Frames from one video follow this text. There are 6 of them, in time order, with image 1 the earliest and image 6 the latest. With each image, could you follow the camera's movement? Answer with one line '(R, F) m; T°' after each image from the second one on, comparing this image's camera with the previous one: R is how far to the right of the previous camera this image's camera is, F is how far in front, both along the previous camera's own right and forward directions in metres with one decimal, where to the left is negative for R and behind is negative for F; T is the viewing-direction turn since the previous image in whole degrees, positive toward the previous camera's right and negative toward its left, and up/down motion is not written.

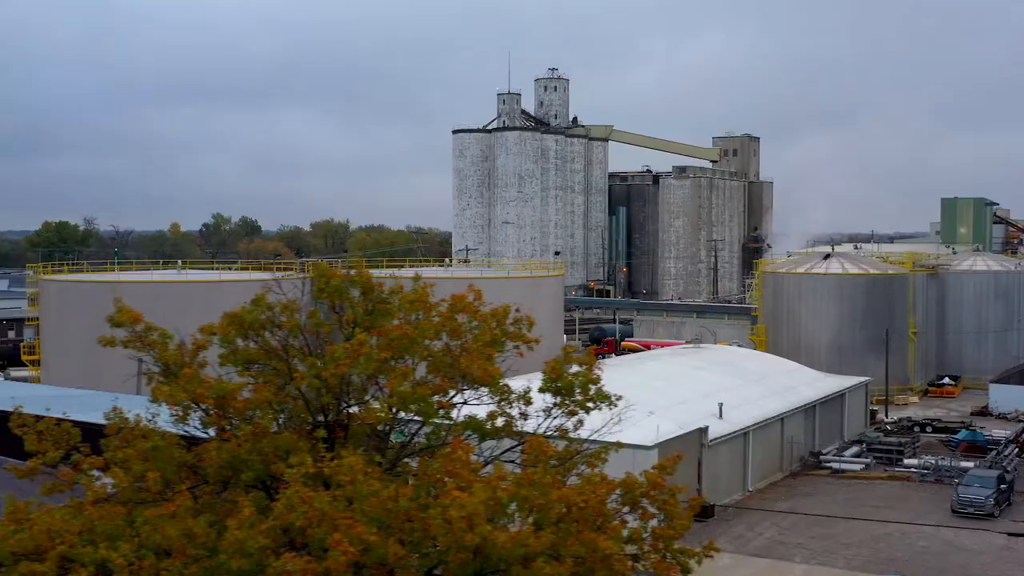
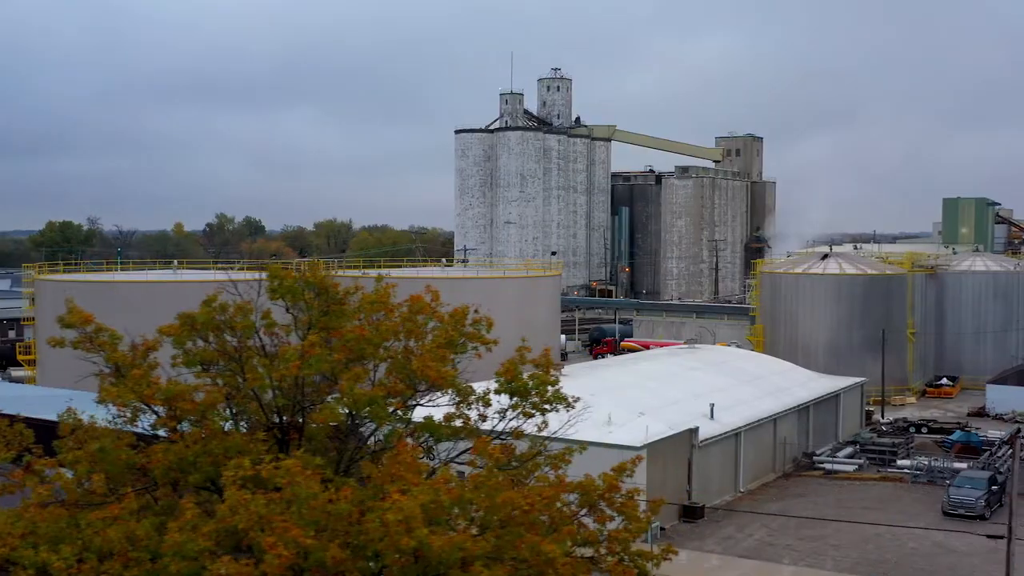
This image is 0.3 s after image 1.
(+0.3, 0.0) m; 0°
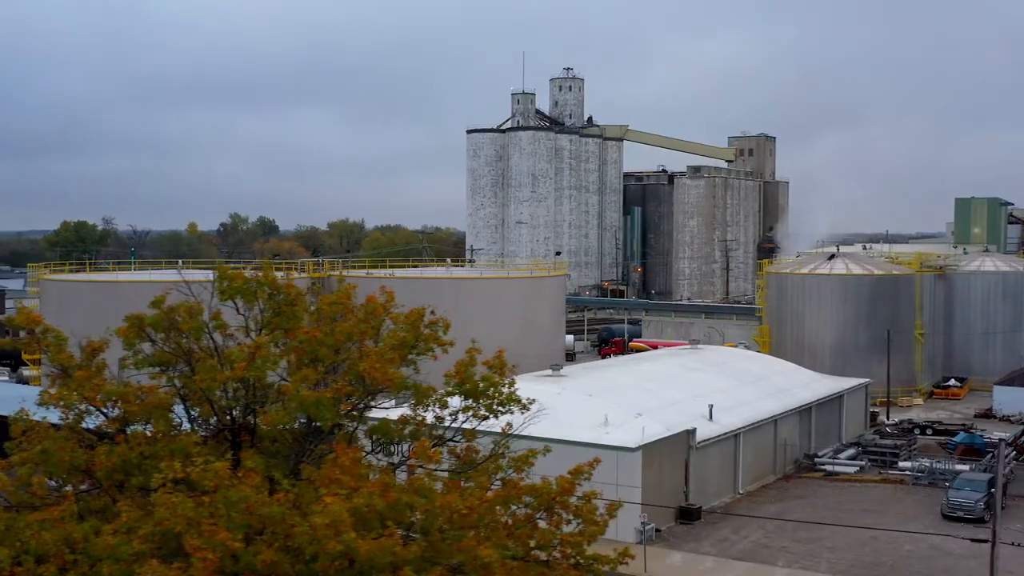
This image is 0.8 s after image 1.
(+0.4, +0.1) m; -1°
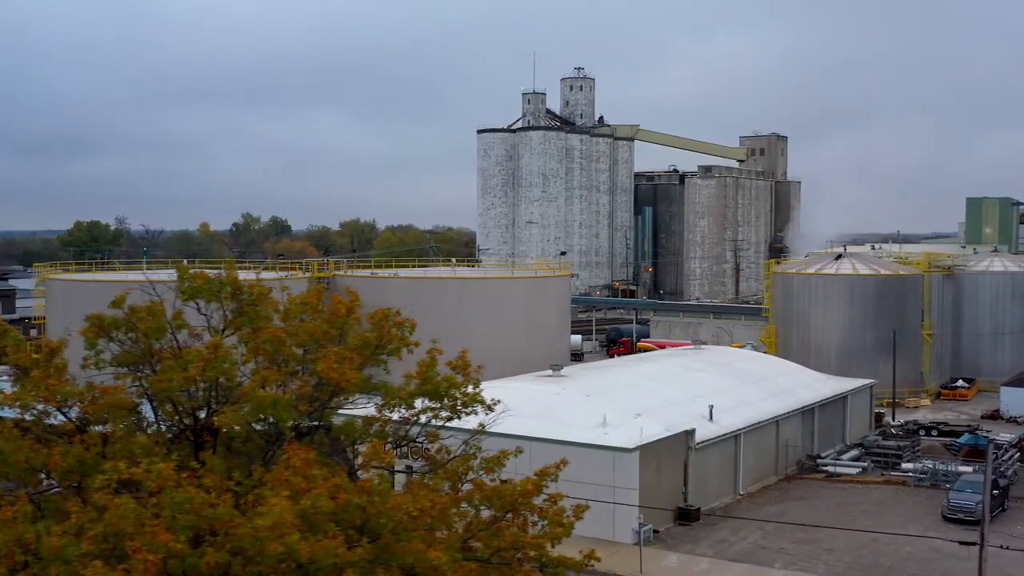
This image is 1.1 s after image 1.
(+0.3, +0.1) m; -1°
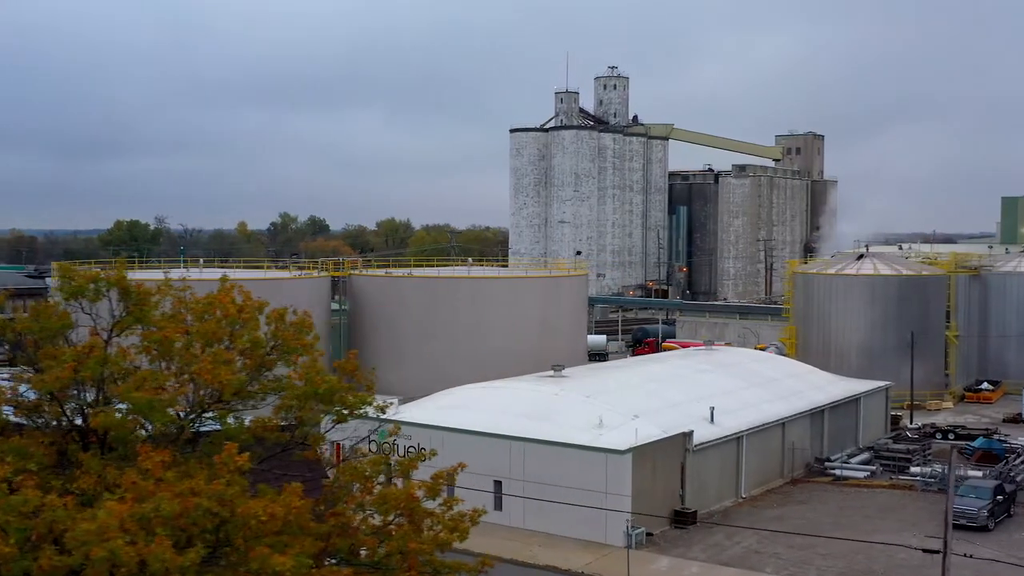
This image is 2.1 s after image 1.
(+0.9, +0.1) m; -2°
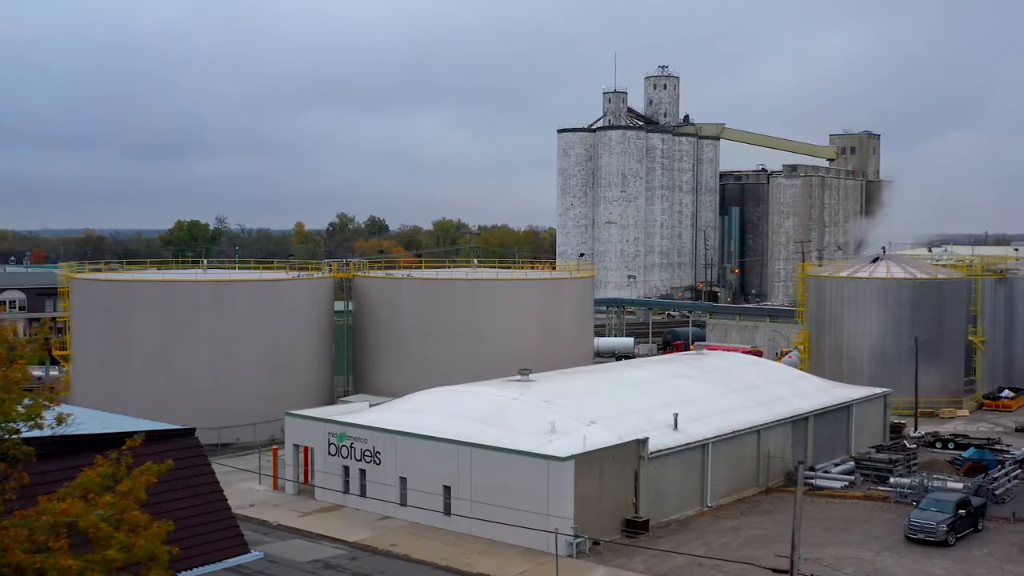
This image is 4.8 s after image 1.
(+2.2, +0.3) m; -3°
